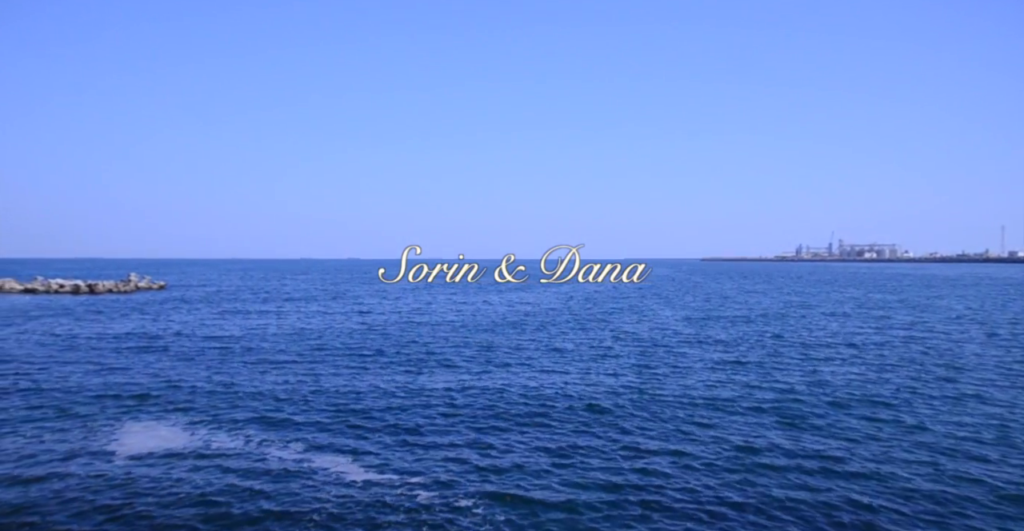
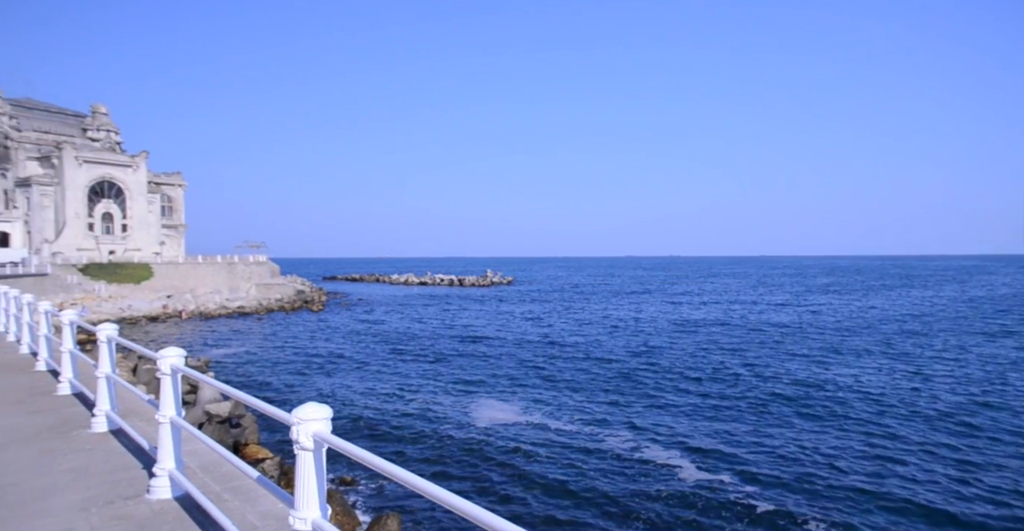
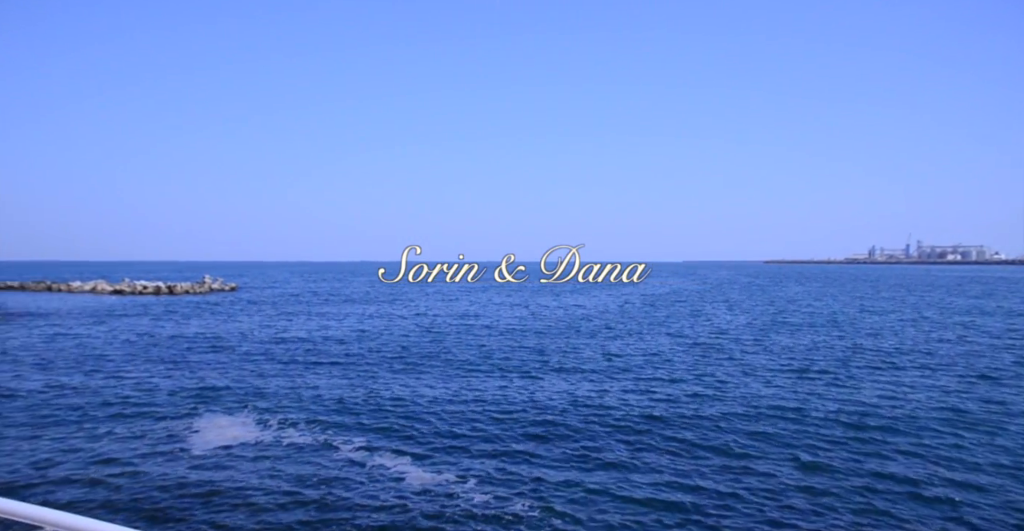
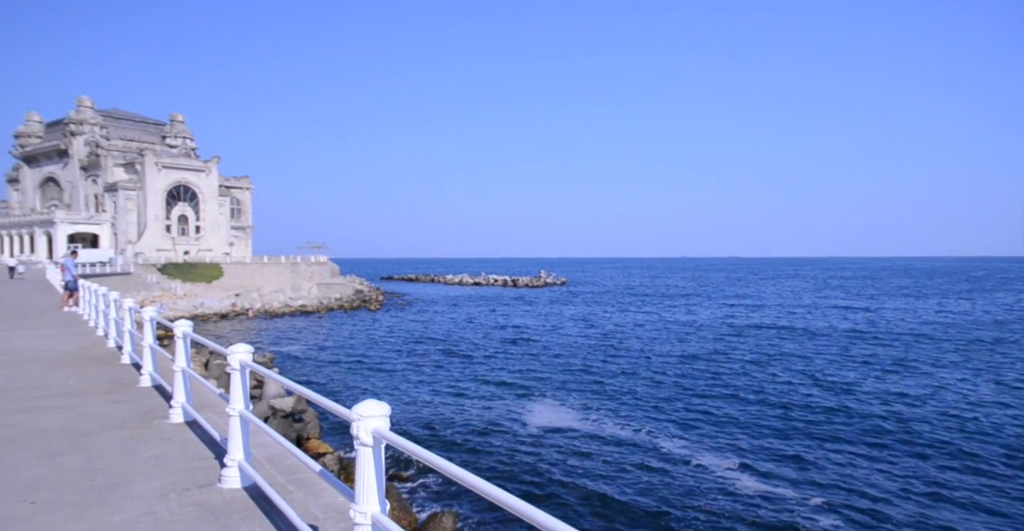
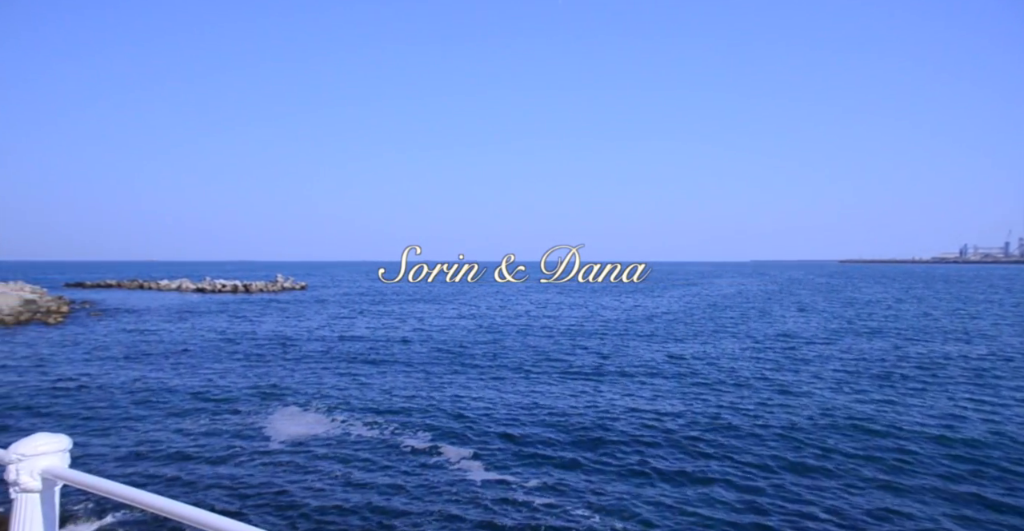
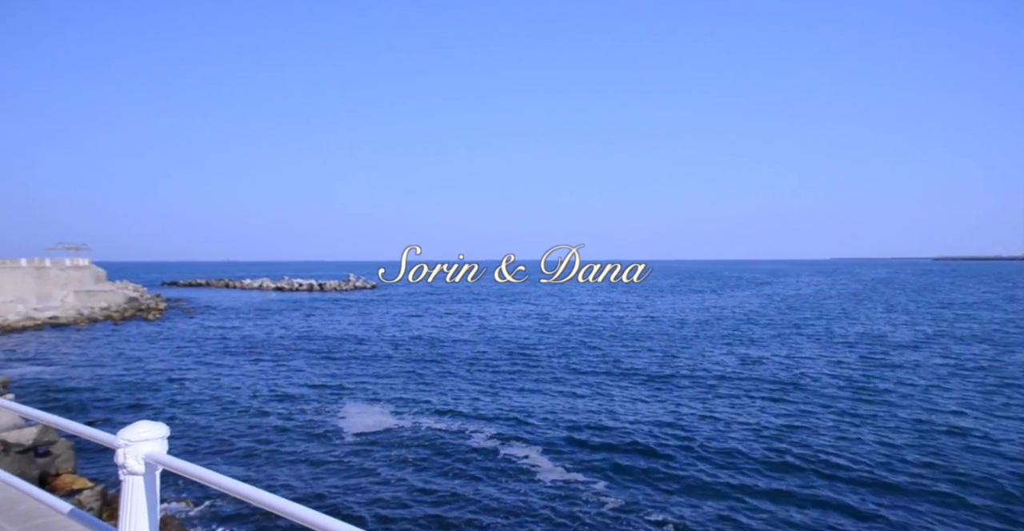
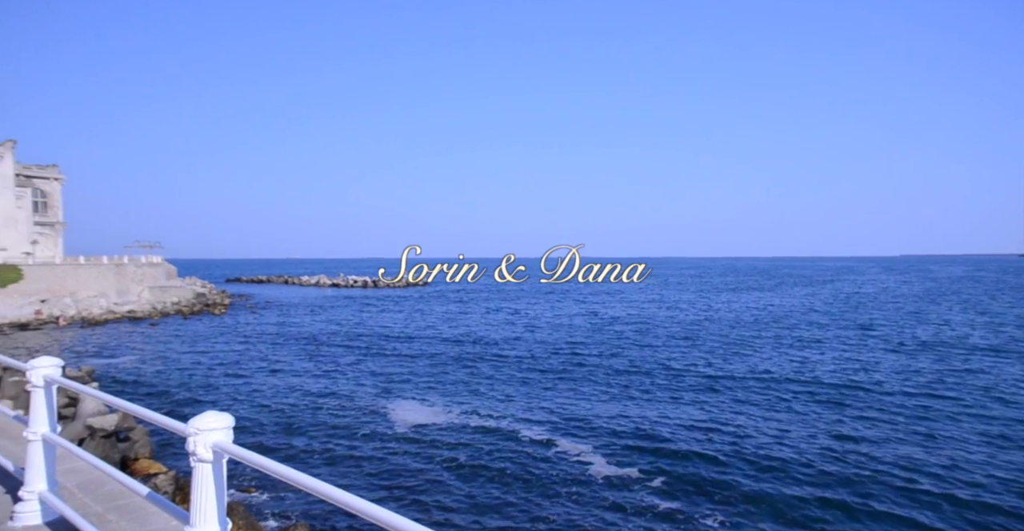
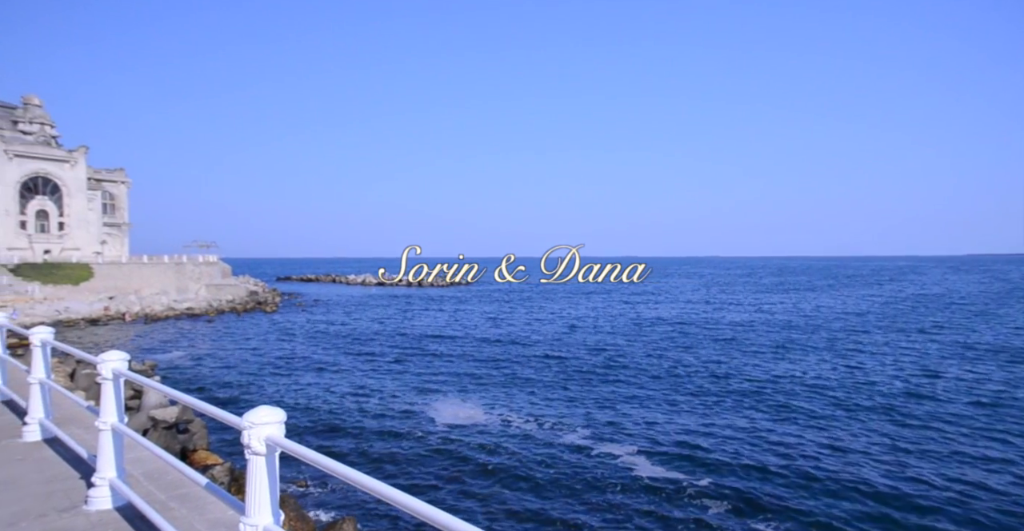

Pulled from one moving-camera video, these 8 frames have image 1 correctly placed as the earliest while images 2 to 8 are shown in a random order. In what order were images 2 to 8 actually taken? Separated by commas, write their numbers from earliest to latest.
3, 5, 6, 7, 8, 2, 4
